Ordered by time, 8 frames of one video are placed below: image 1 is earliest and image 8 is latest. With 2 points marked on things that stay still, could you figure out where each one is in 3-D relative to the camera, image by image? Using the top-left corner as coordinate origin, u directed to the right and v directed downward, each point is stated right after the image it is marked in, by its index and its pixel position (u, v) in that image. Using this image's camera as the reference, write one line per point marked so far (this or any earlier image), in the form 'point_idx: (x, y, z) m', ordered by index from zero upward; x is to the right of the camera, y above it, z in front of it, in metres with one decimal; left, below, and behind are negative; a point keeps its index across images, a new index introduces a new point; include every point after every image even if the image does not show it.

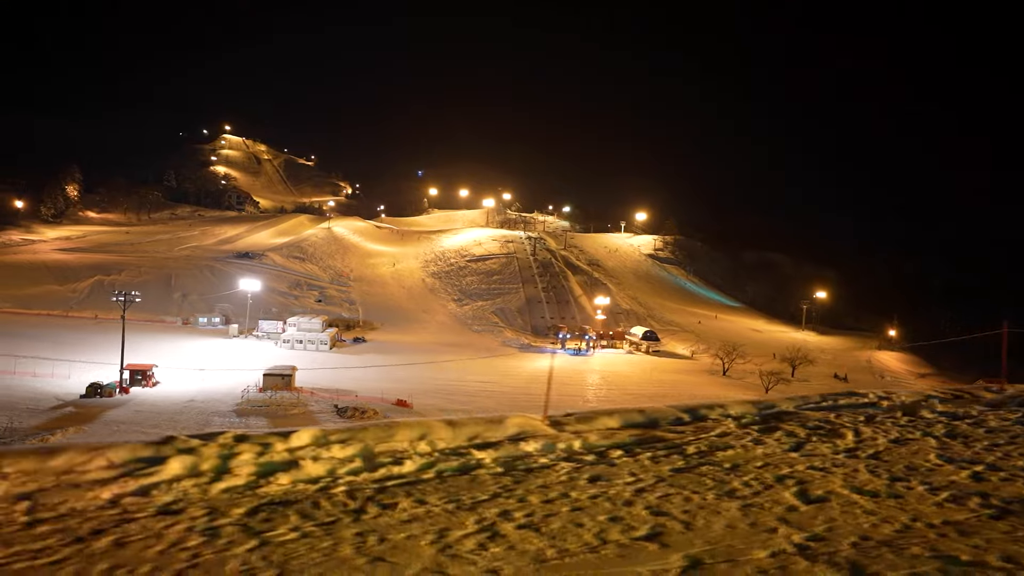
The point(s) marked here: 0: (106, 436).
0: (-9.6, -3.5, +13.1) m
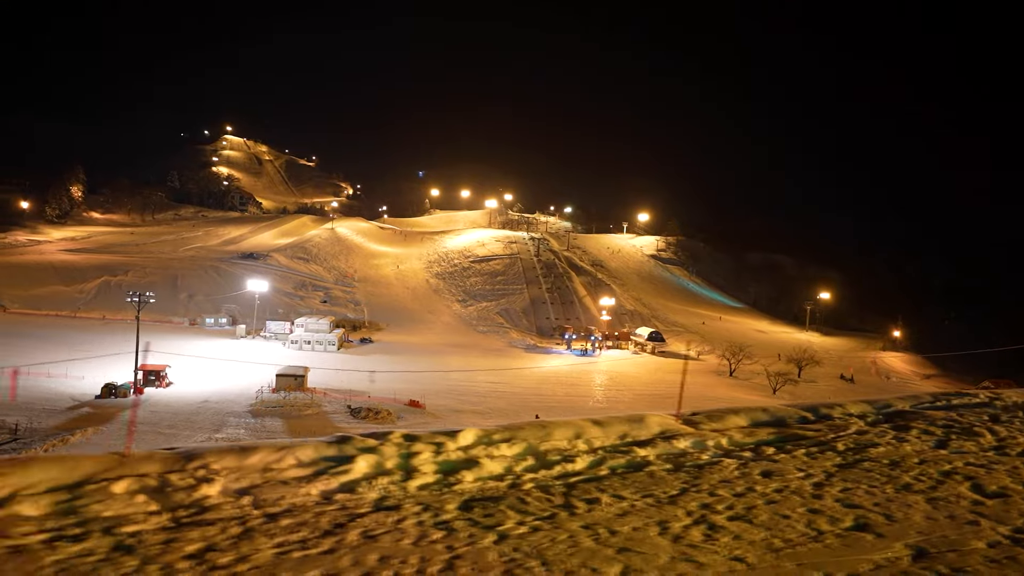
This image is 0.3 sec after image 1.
0: (-9.2, -3.5, +13.2) m
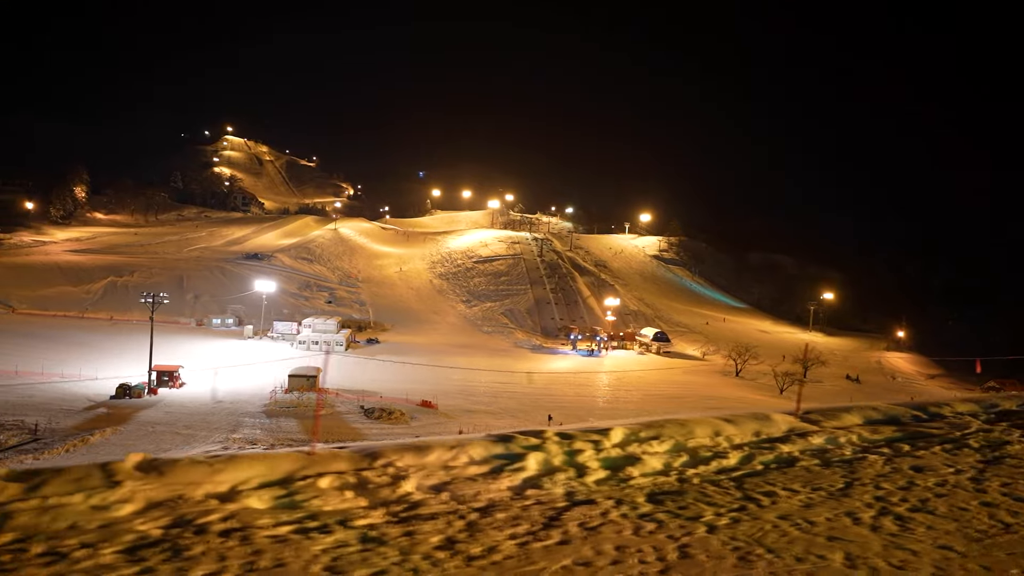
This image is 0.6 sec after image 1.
0: (-8.8, -3.5, +13.2) m
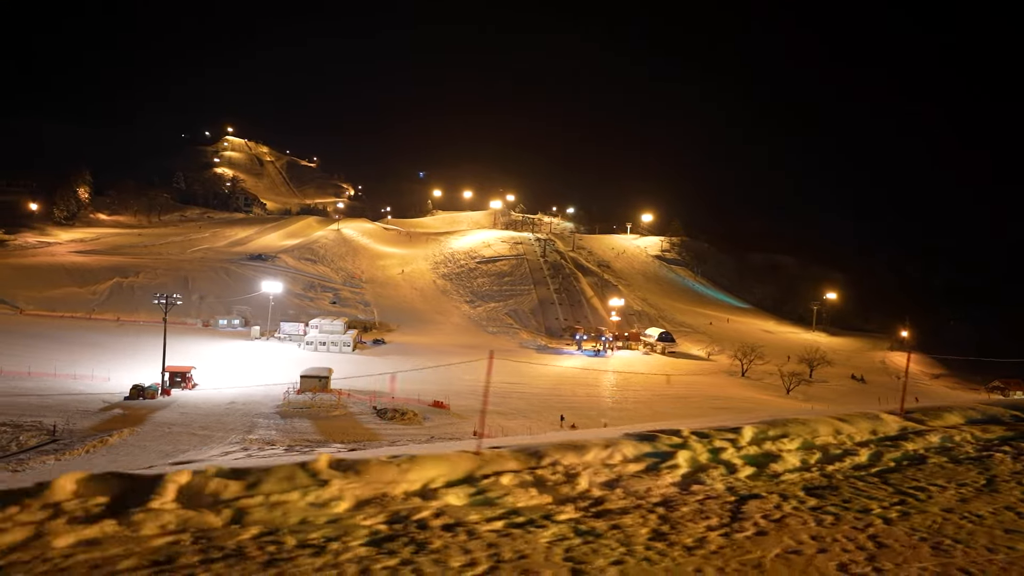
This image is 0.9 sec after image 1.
0: (-8.5, -3.6, +13.3) m
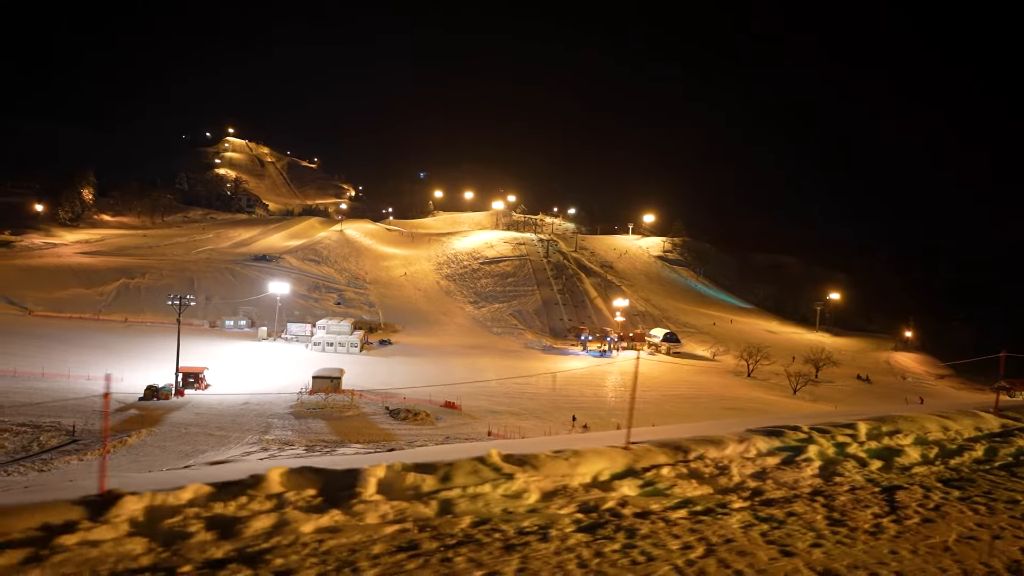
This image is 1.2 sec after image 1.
0: (-8.1, -3.6, +13.4) m
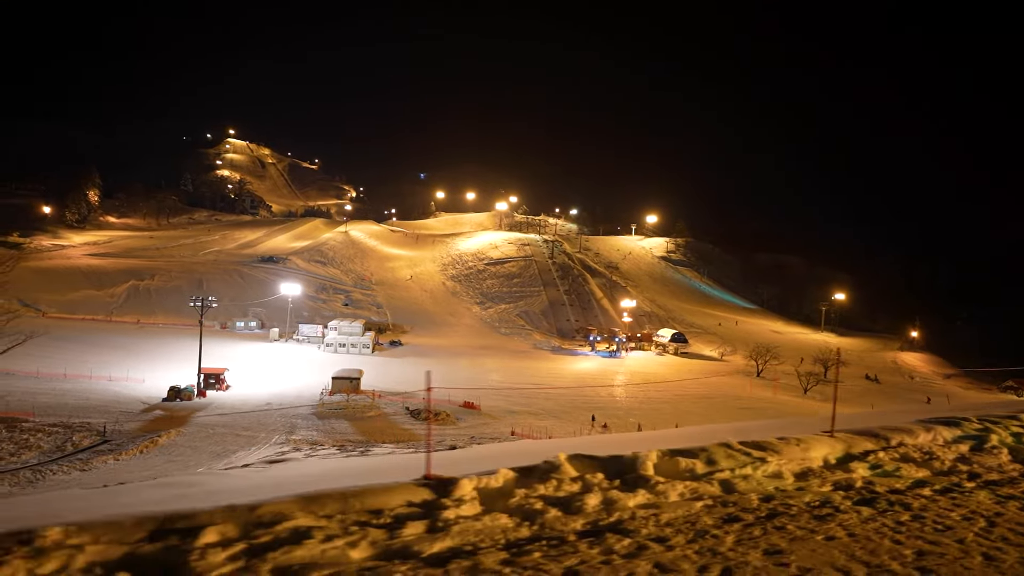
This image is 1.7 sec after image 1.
0: (-7.5, -3.6, +13.5) m
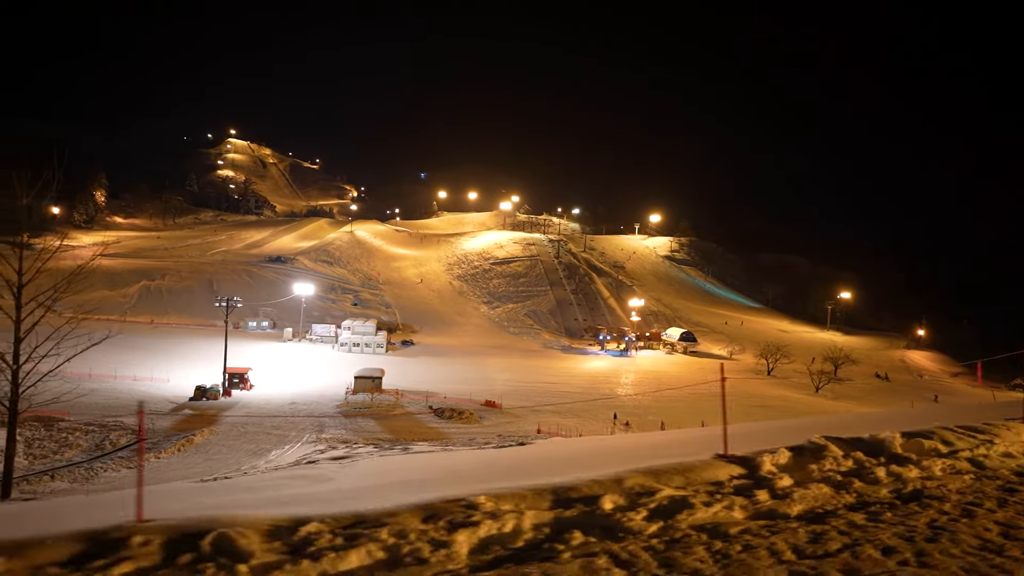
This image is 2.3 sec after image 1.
0: (-6.8, -3.6, +13.7) m
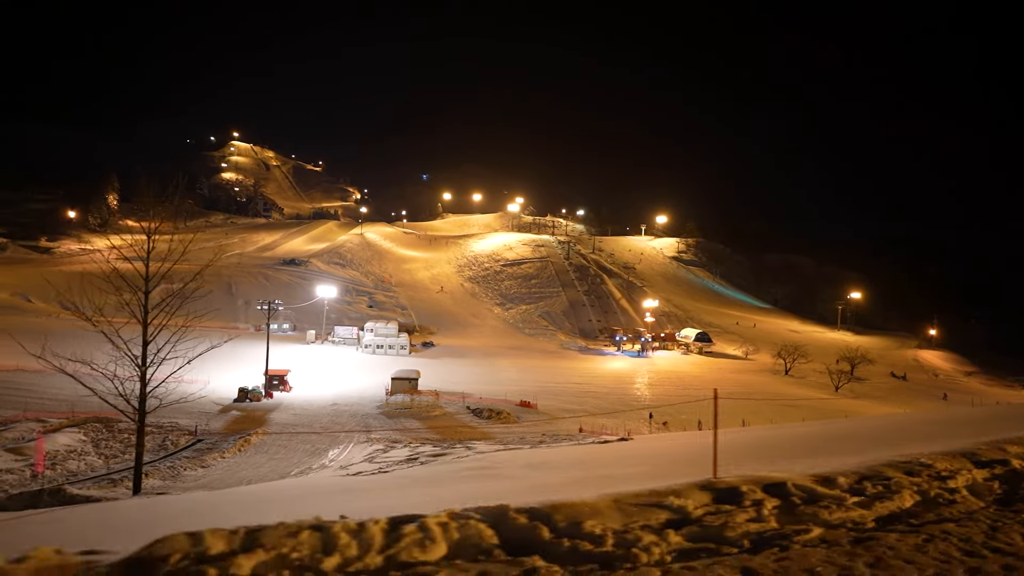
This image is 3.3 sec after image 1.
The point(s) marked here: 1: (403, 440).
0: (-5.6, -3.7, +14.0) m
1: (-2.6, -3.8, +13.8) m
